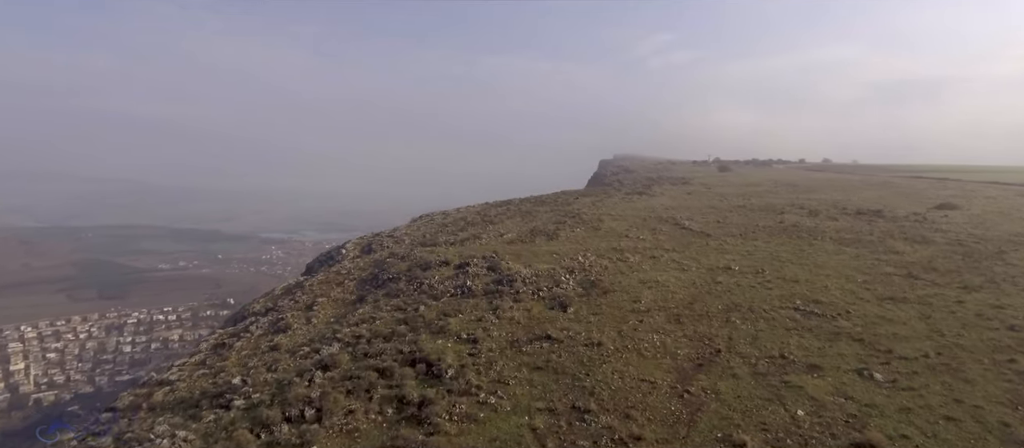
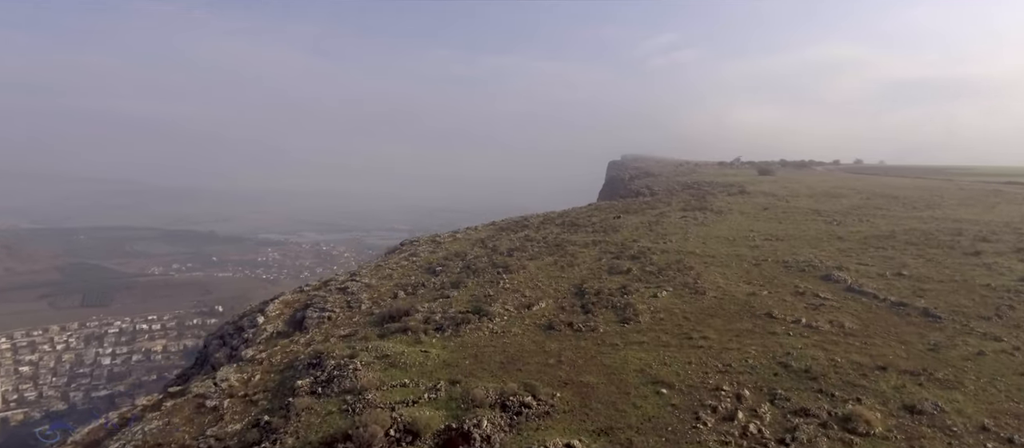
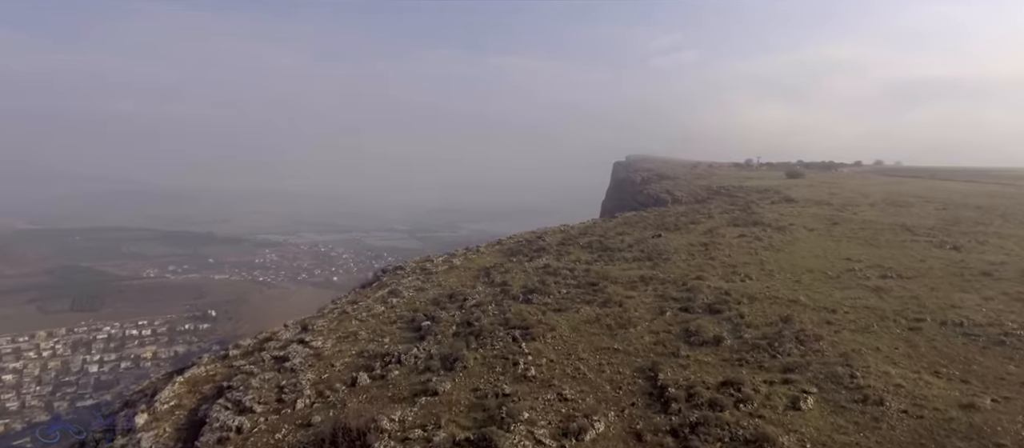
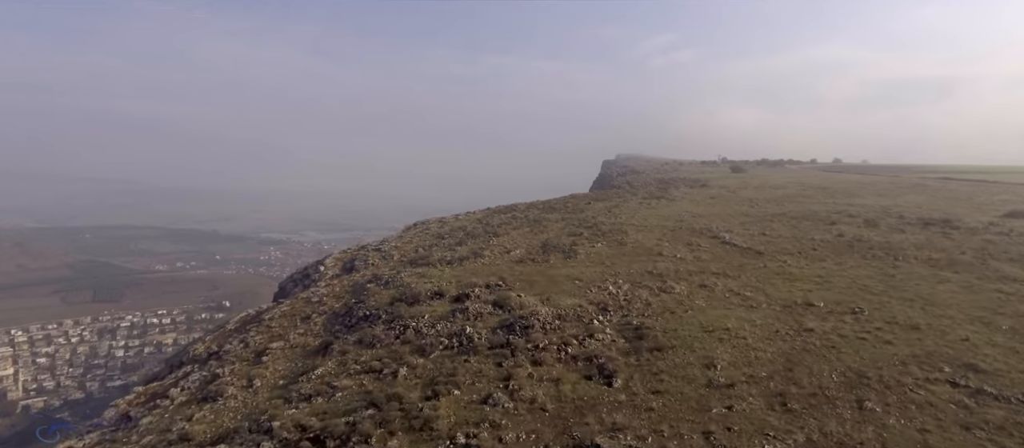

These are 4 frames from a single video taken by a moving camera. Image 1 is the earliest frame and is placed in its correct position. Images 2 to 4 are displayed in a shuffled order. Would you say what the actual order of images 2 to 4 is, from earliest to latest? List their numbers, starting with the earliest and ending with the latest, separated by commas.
4, 2, 3
